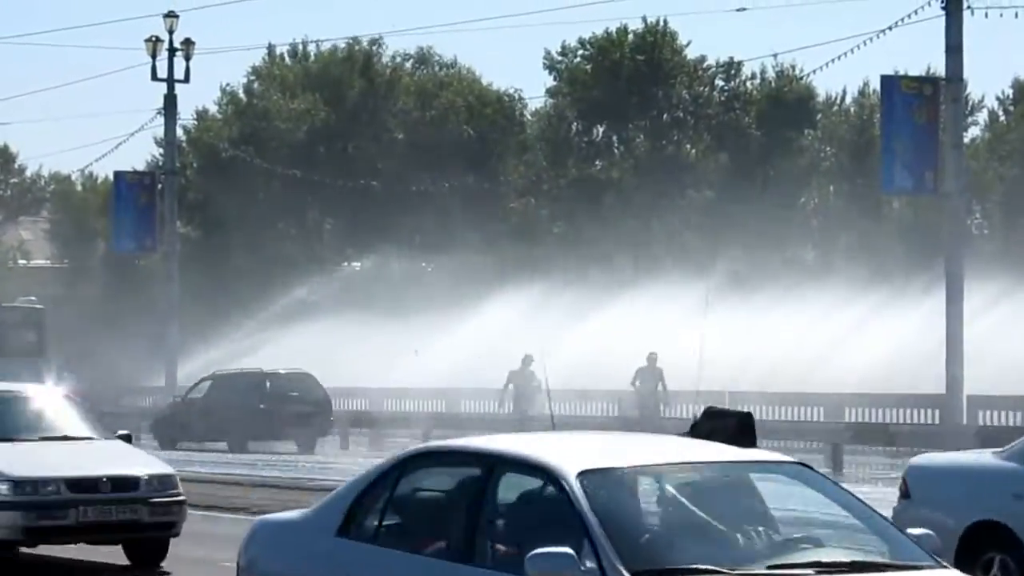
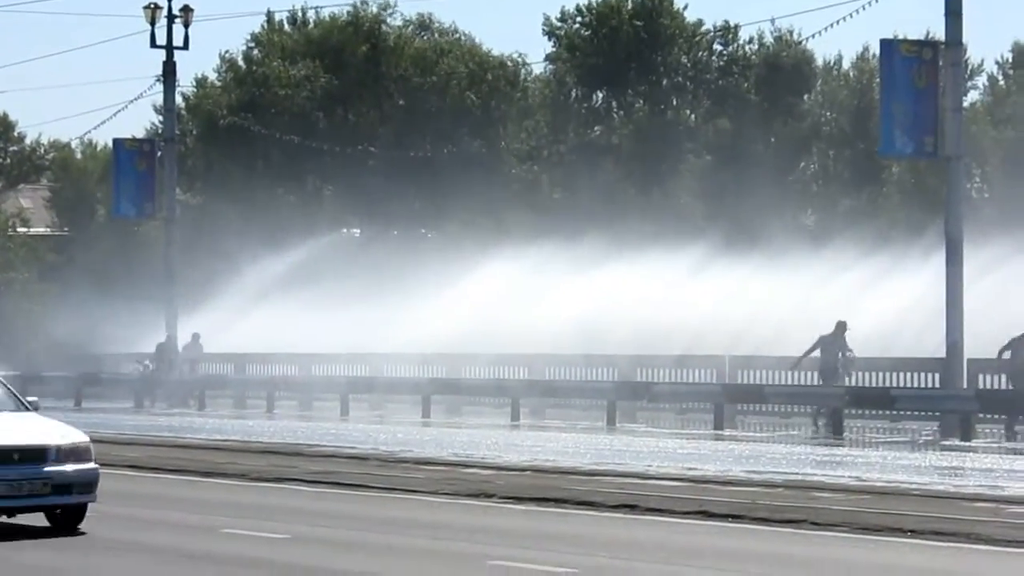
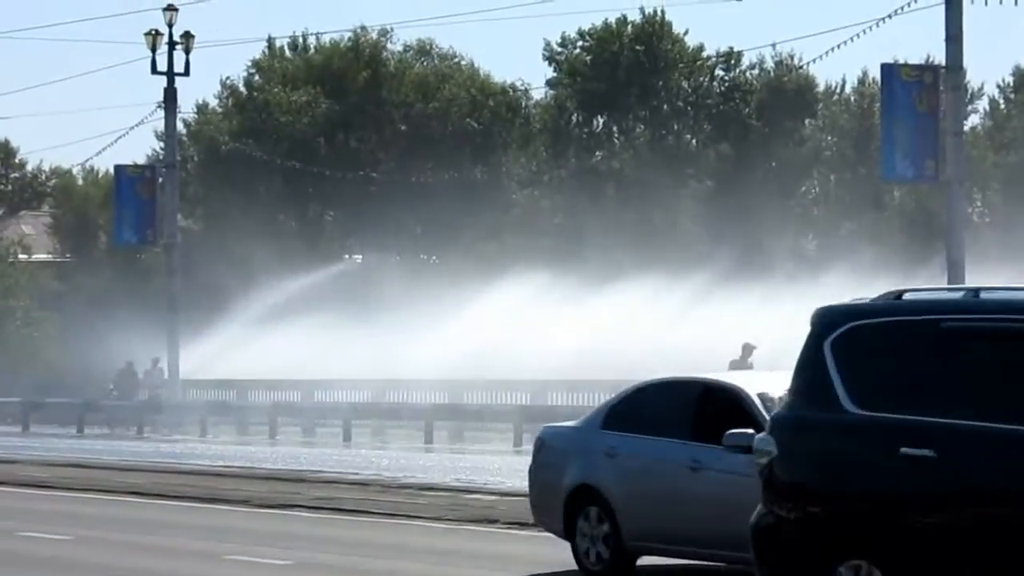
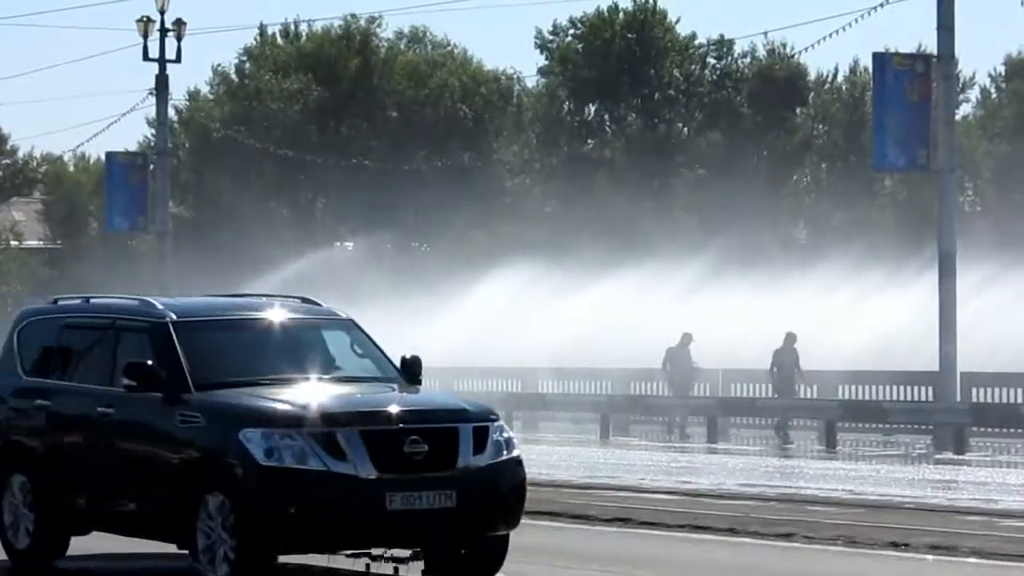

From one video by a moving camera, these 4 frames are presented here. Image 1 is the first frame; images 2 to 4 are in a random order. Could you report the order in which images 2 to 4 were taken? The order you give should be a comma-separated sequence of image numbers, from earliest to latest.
4, 3, 2
